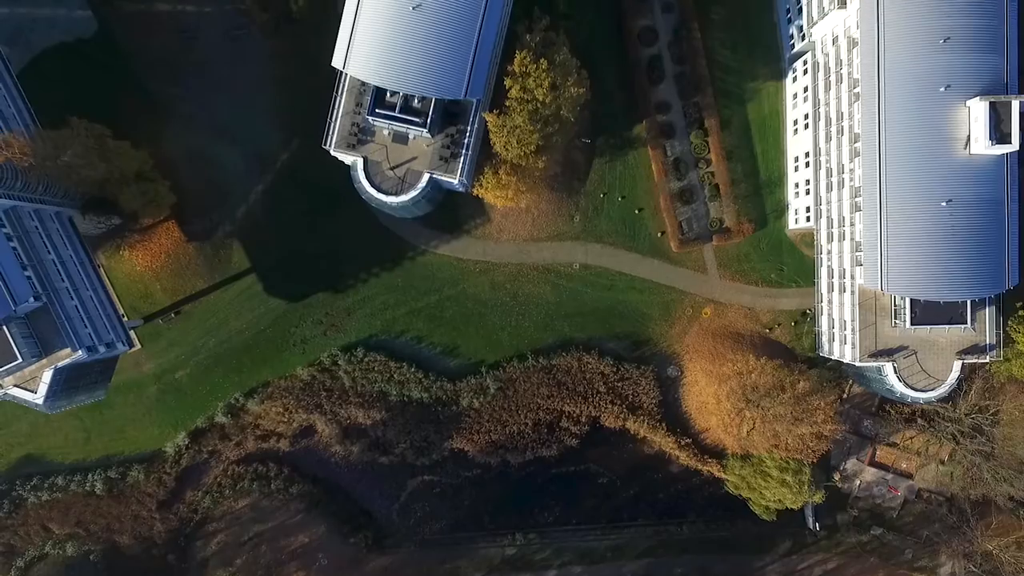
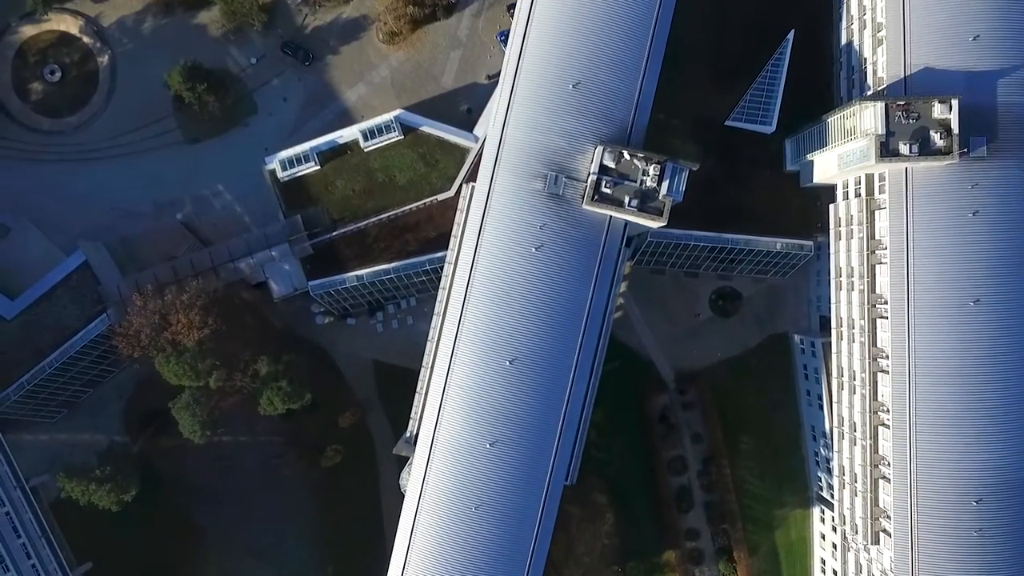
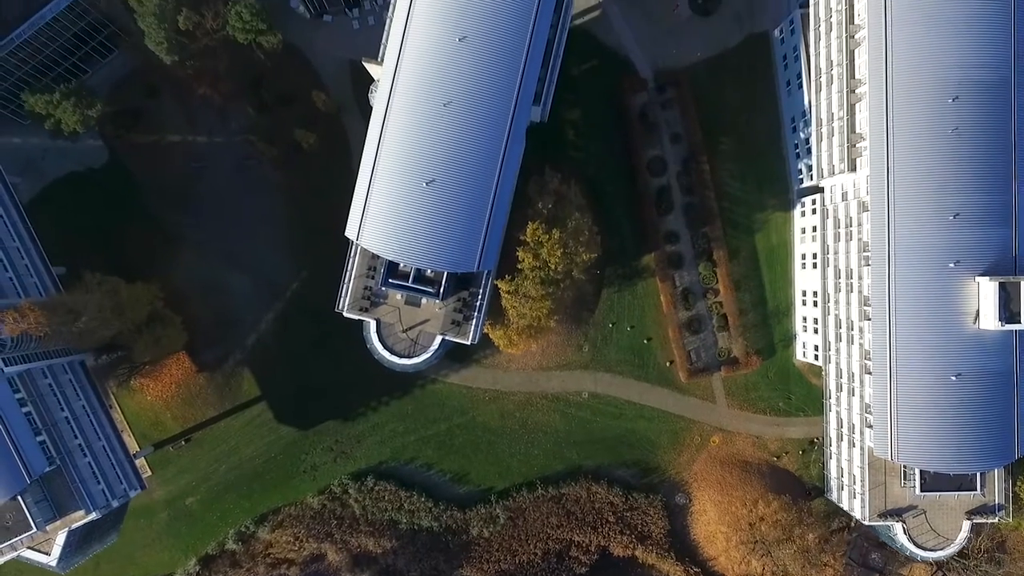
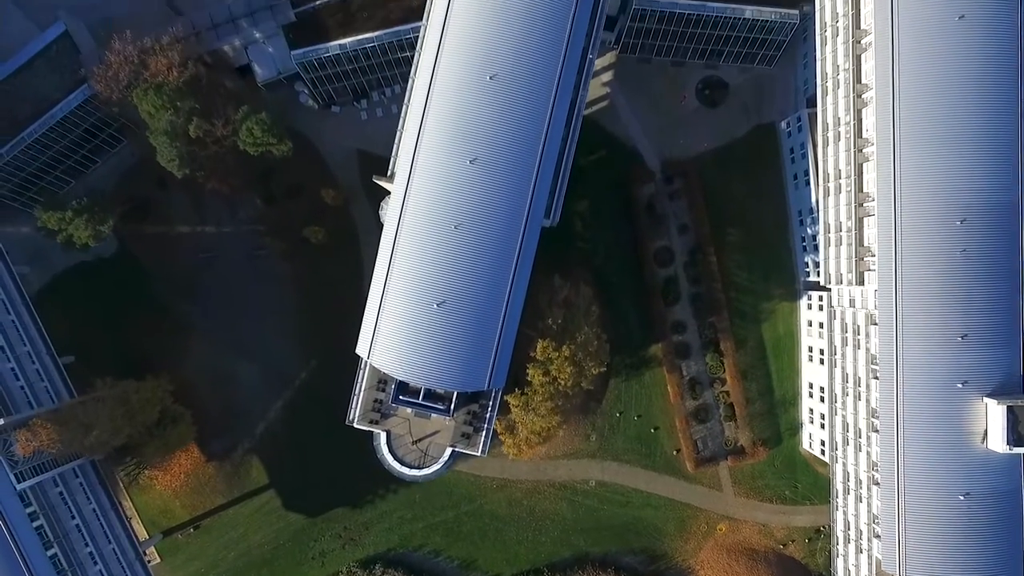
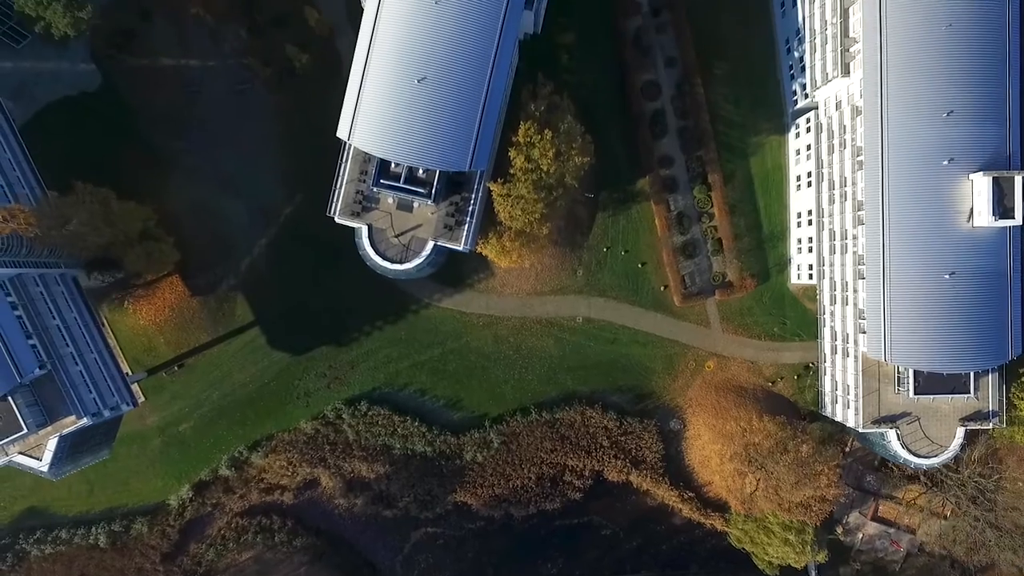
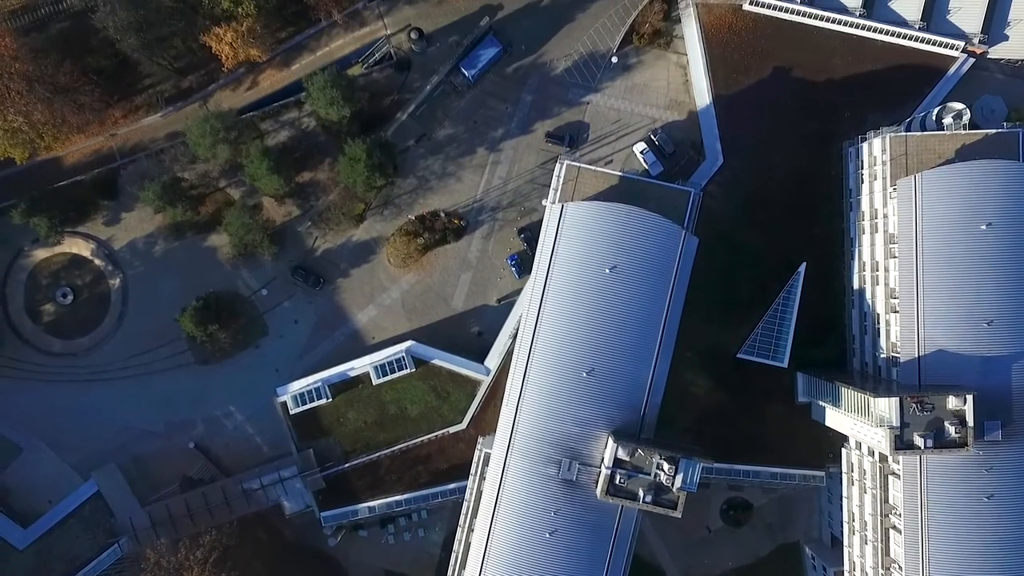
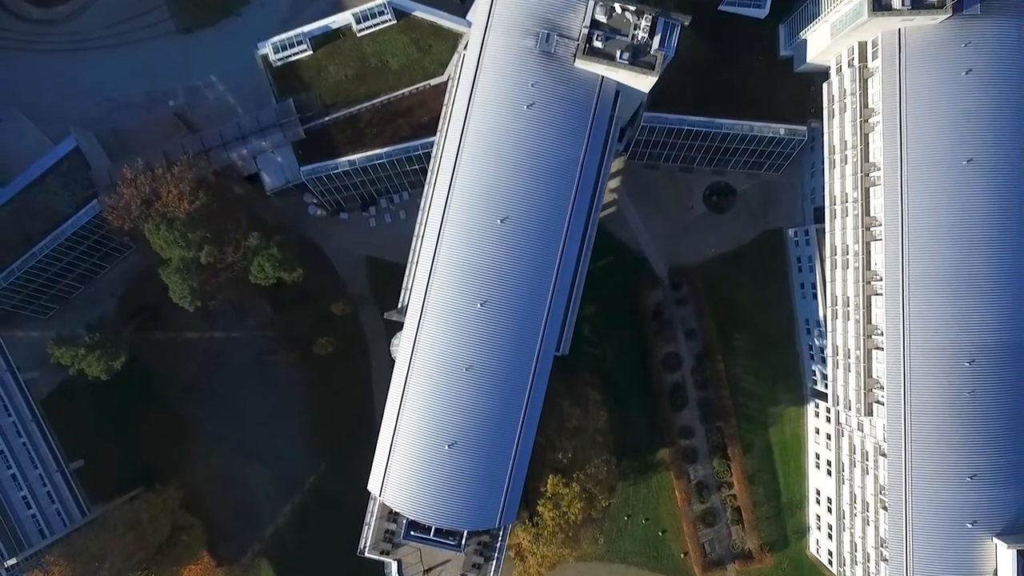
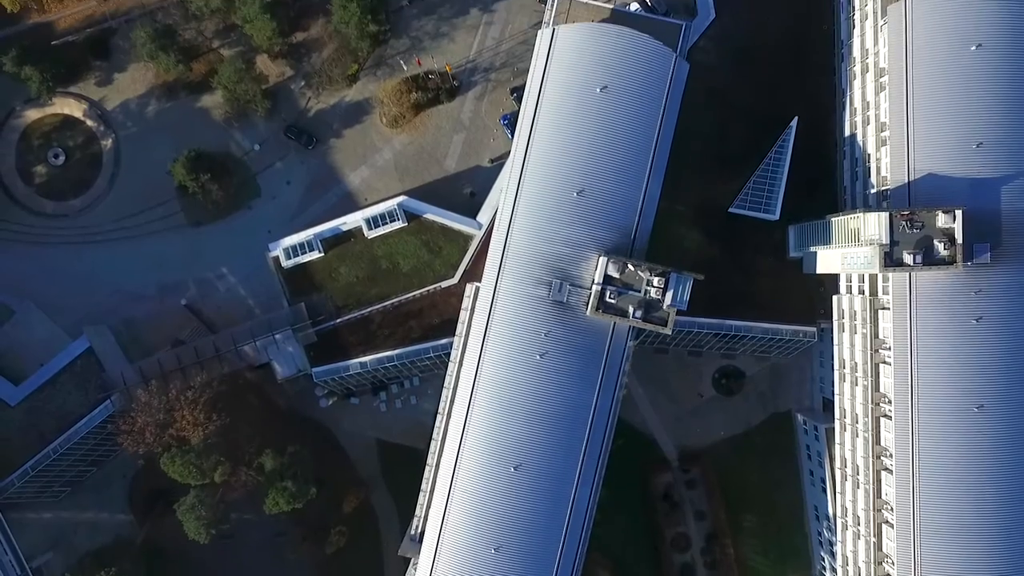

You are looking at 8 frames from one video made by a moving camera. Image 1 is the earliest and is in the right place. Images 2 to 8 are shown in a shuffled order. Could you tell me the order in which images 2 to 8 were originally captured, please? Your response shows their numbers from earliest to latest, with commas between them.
5, 3, 4, 7, 2, 8, 6
